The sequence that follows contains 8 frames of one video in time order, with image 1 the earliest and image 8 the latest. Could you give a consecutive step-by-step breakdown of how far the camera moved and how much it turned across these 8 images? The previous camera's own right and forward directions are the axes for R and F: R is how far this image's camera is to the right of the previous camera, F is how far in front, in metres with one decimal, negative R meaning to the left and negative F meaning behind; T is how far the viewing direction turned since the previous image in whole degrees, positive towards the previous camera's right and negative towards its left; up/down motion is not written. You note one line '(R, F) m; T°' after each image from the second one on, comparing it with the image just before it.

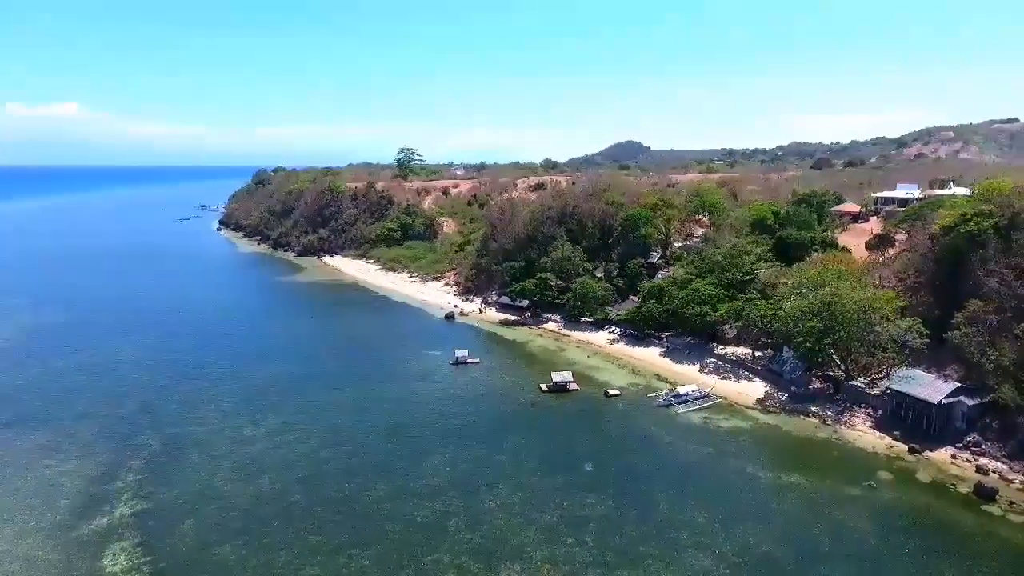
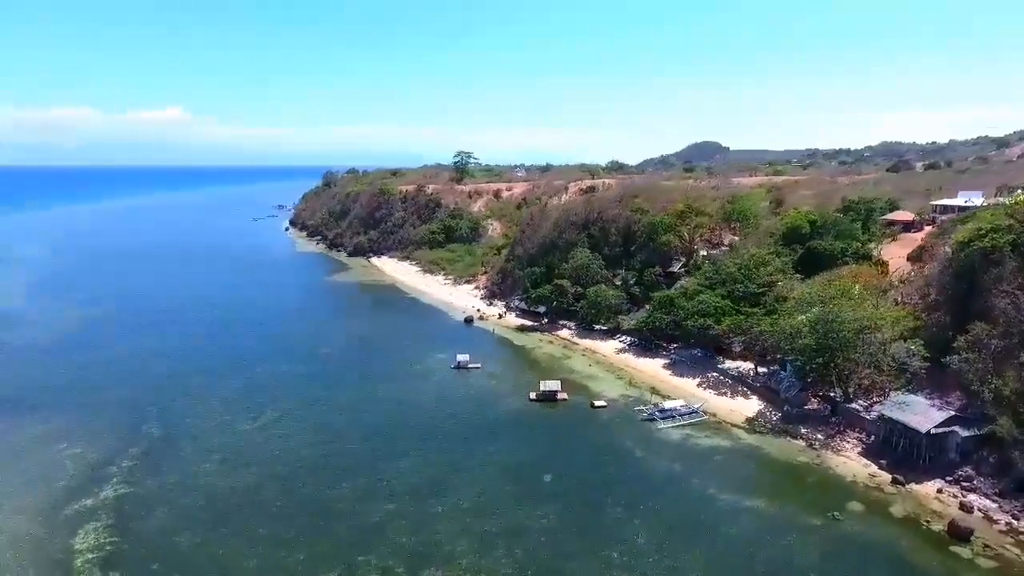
(+4.6, -0.1) m; -7°
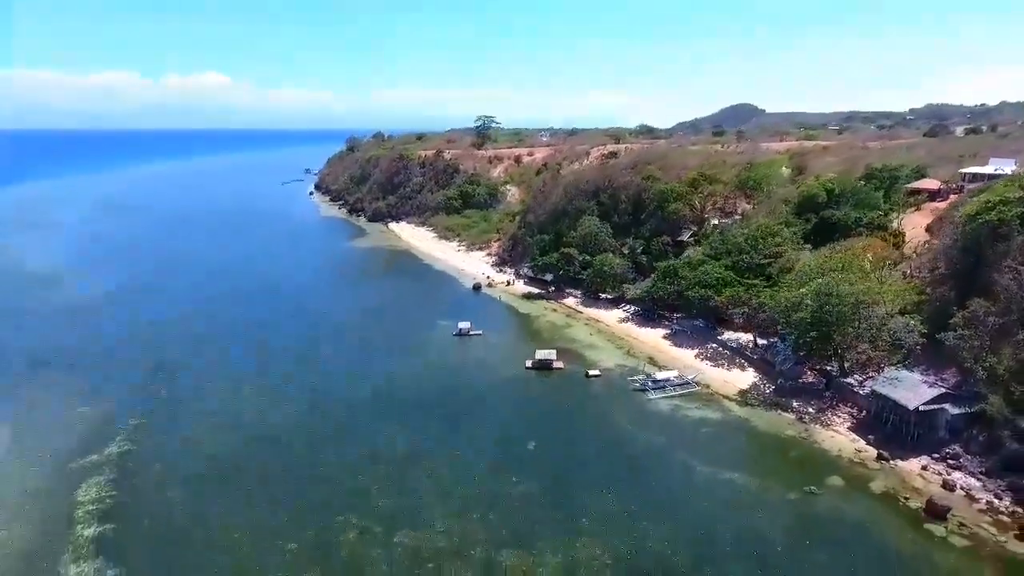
(+1.8, -0.1) m; -3°
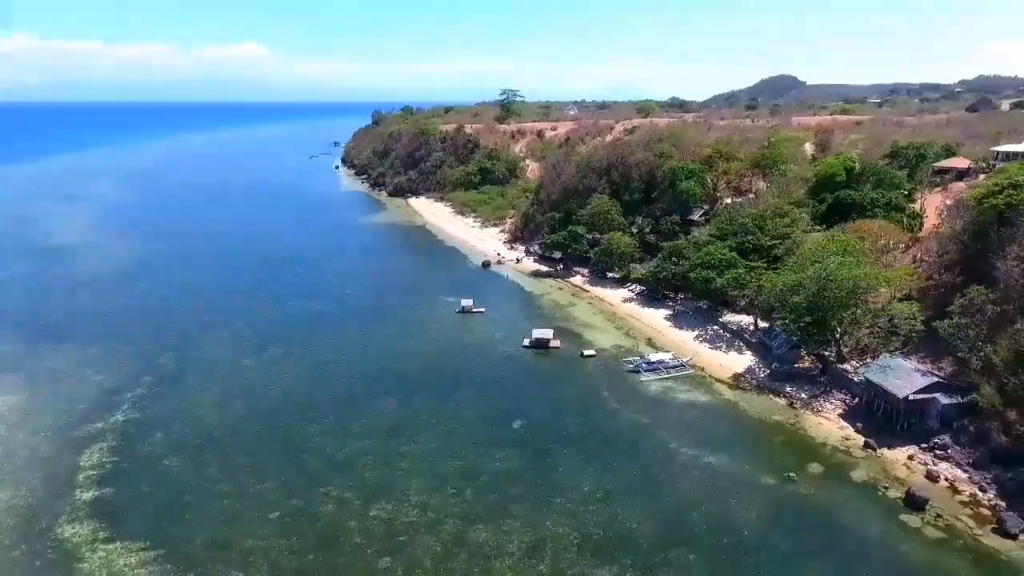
(+1.8, -0.1) m; -3°
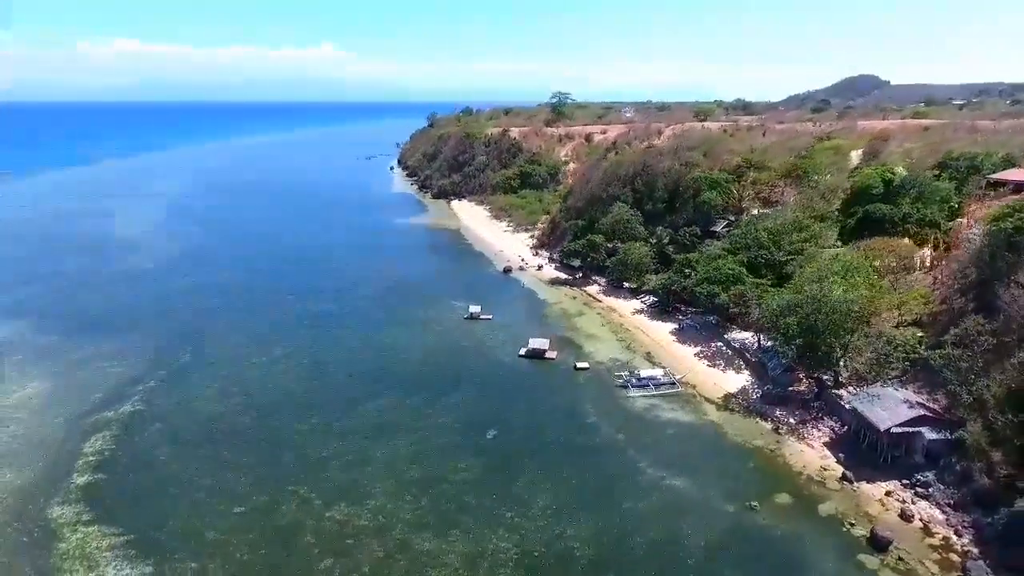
(+3.6, -0.1) m; -6°
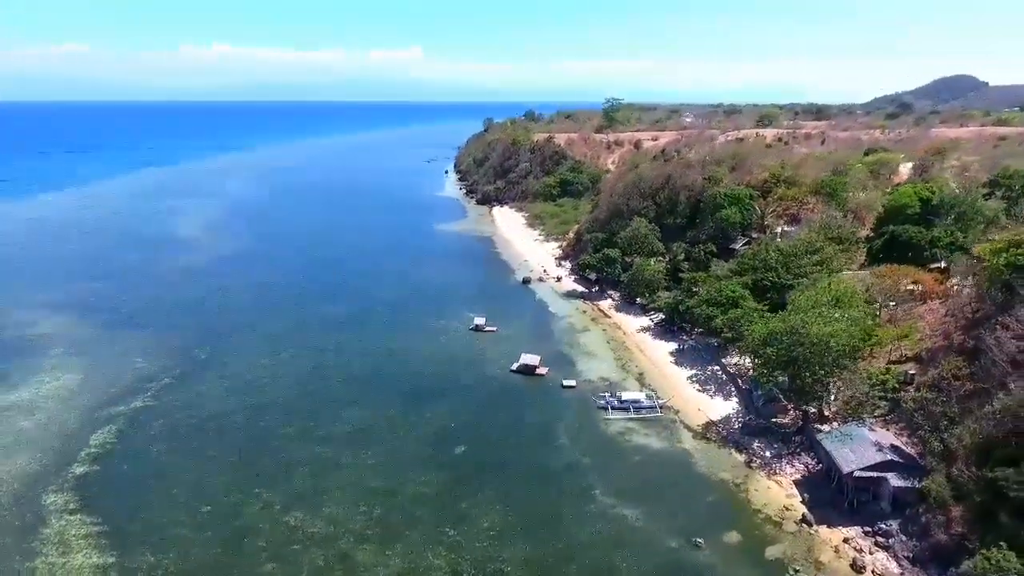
(+4.1, -0.1) m; -6°
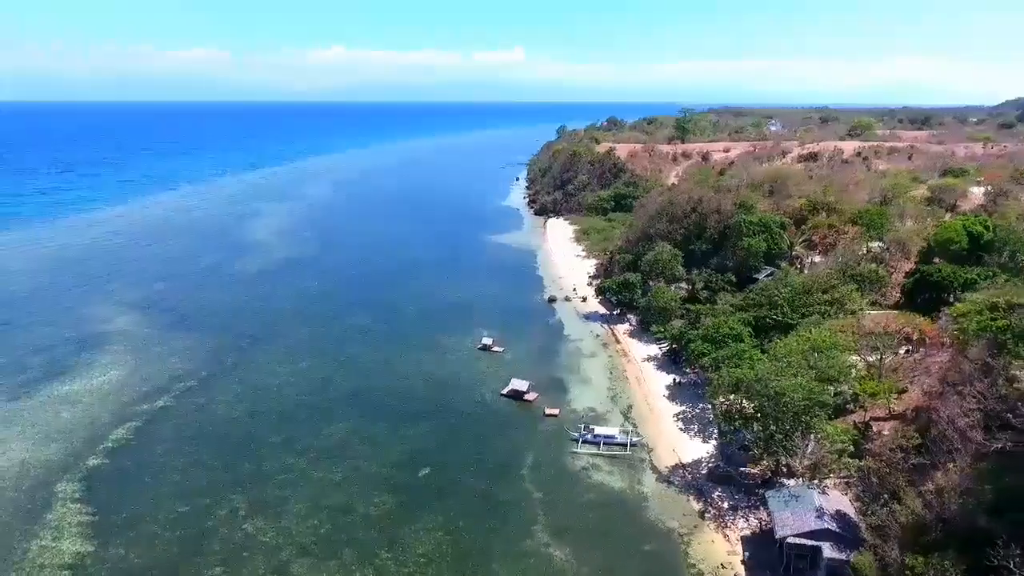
(+5.4, -0.3) m; -8°
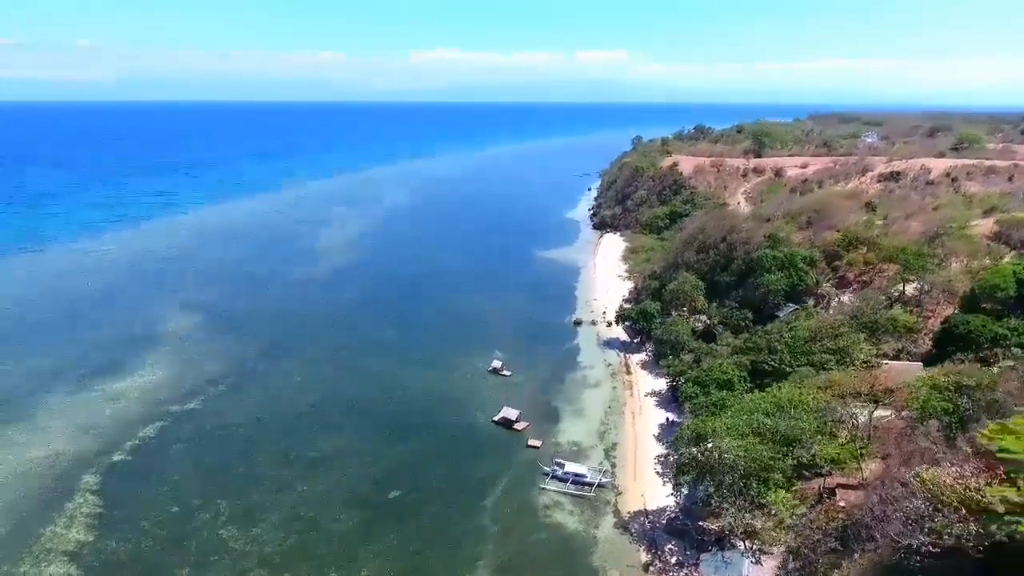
(+5.5, -0.3) m; -9°
